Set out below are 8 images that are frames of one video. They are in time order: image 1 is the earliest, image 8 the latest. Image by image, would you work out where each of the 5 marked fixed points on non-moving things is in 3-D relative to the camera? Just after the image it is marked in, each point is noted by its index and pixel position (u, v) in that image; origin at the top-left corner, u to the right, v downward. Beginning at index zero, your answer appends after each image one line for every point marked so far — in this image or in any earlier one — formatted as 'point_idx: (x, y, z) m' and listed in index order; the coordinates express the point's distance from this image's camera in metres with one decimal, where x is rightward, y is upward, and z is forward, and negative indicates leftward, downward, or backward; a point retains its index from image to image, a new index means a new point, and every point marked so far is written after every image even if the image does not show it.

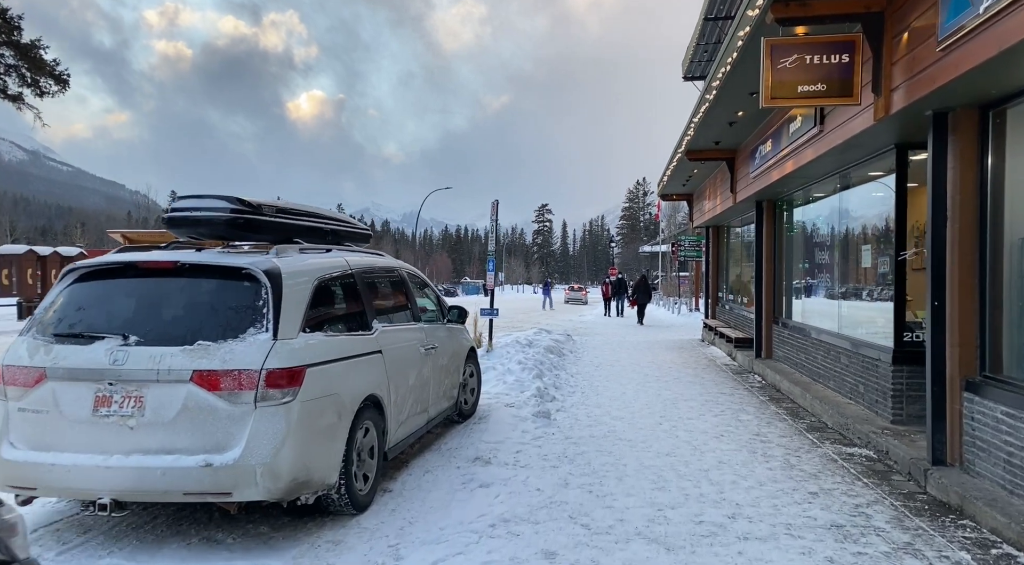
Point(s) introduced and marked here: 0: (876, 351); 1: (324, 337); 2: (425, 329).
0: (+3.9, -0.7, +7.1) m
1: (-1.3, -0.4, +4.5) m
2: (-0.8, -0.4, +6.3) m
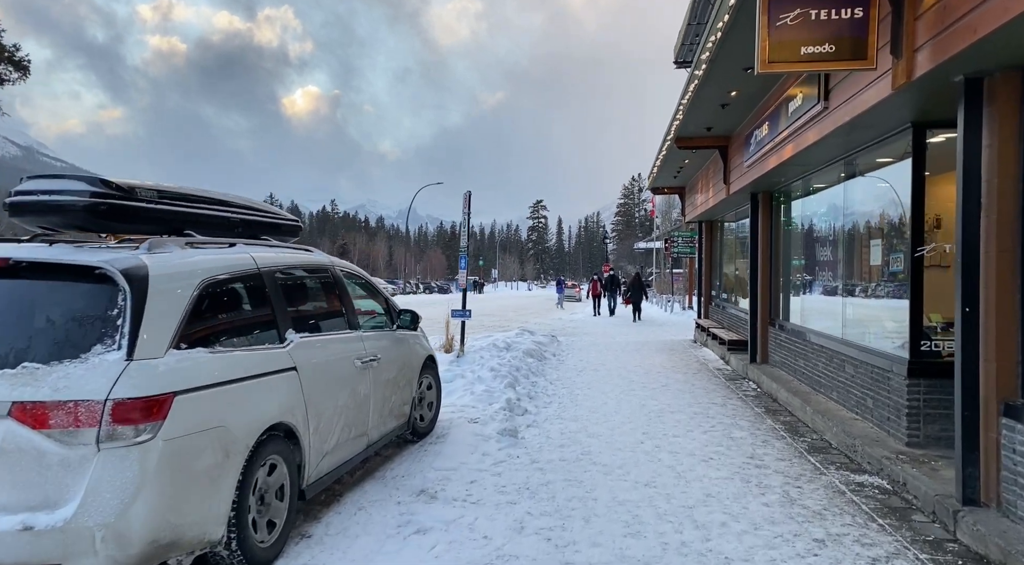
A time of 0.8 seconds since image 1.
0: (+3.5, -0.7, +6.2) m
1: (-1.6, -0.4, +3.6) m
2: (-1.2, -0.4, +5.4) m
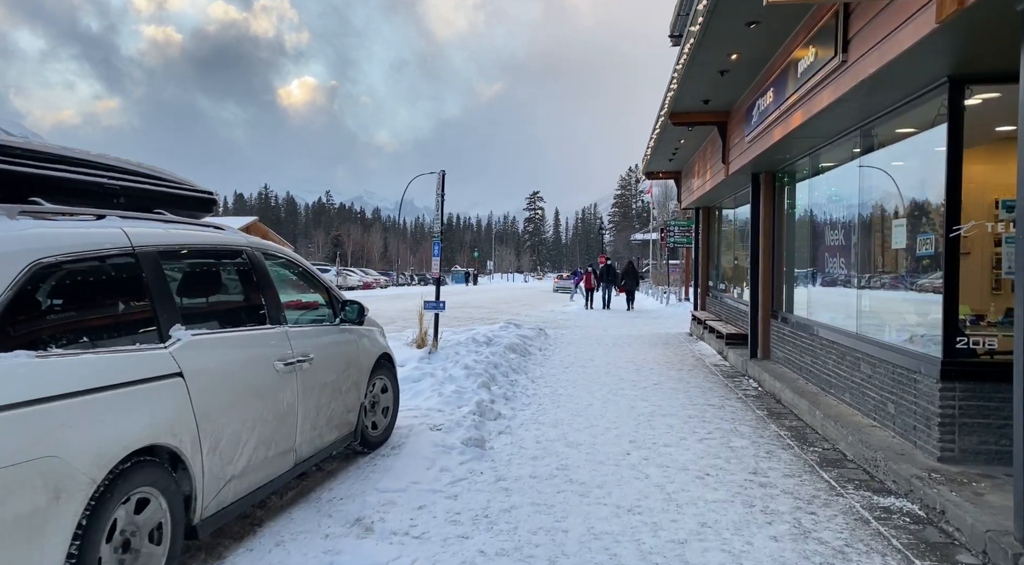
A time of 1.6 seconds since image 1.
0: (+3.2, -0.6, +5.4) m
1: (-1.9, -0.3, +2.7) m
2: (-1.5, -0.3, +4.5) m
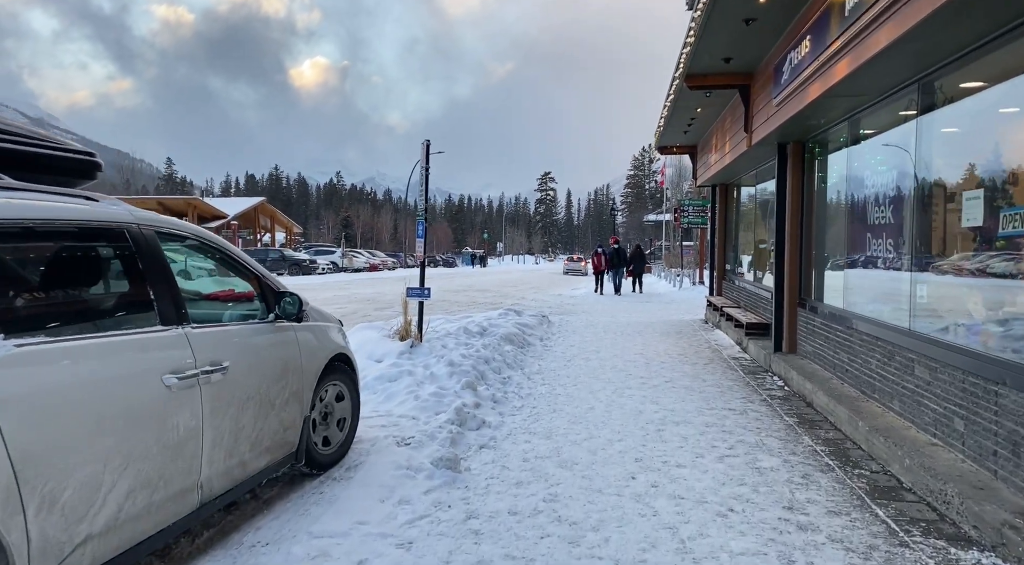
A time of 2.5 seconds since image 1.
0: (+3.1, -0.5, +4.3) m
1: (-2.1, -0.3, +1.7) m
2: (-1.6, -0.3, +3.5) m
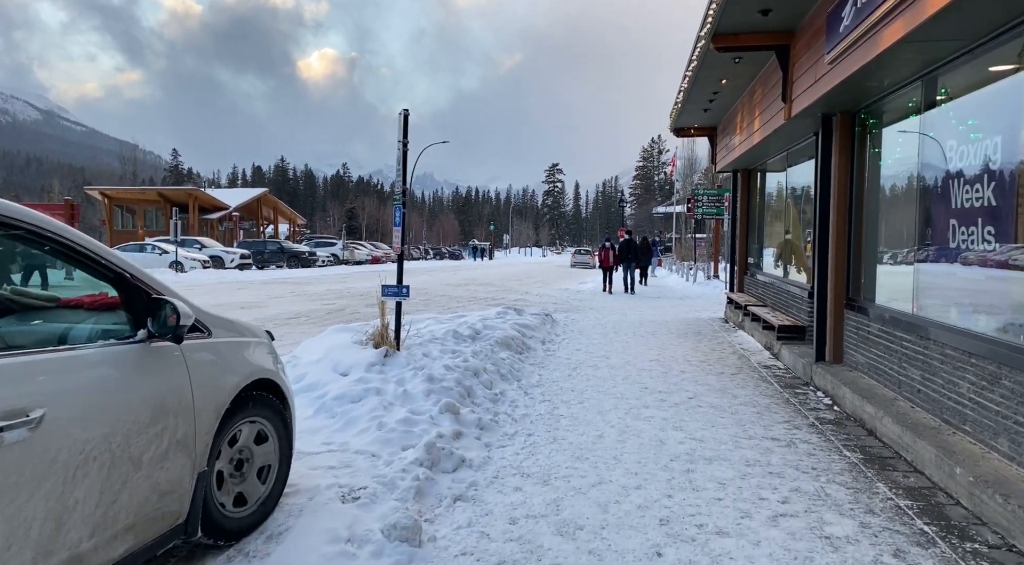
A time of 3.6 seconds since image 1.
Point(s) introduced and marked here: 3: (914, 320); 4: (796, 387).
0: (+2.9, -0.6, +2.9) m
1: (-2.2, -0.3, +0.4) m
2: (-1.8, -0.3, +2.2) m
3: (+3.4, -0.3, +5.6) m
4: (+3.1, -1.1, +7.3) m
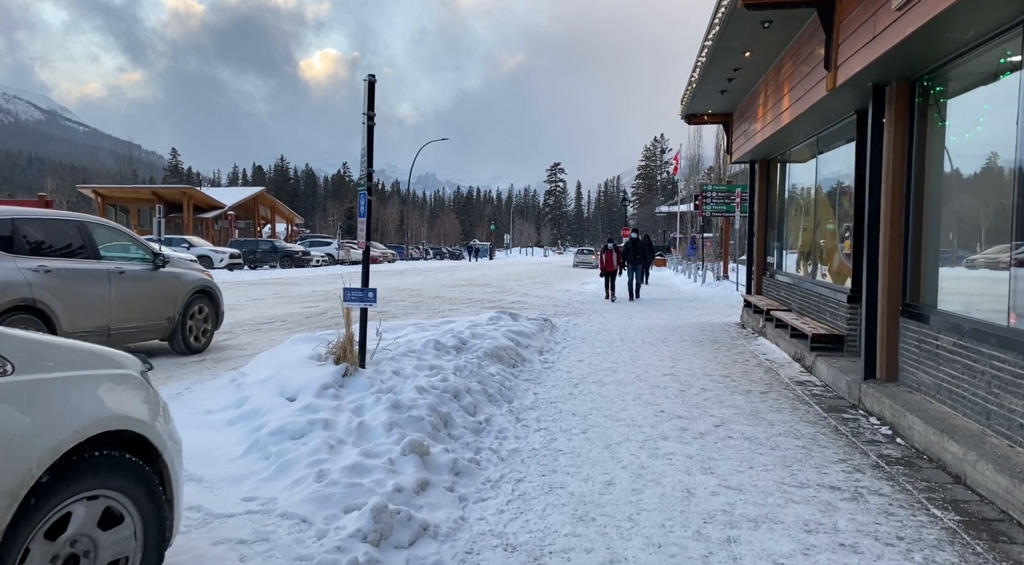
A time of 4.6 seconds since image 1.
0: (+2.8, -0.6, +1.7) m
1: (-2.4, -0.3, -0.8) m
2: (-1.9, -0.3, +1.0) m
3: (+3.3, -0.3, +4.4) m
4: (+3.0, -1.2, +6.1) m
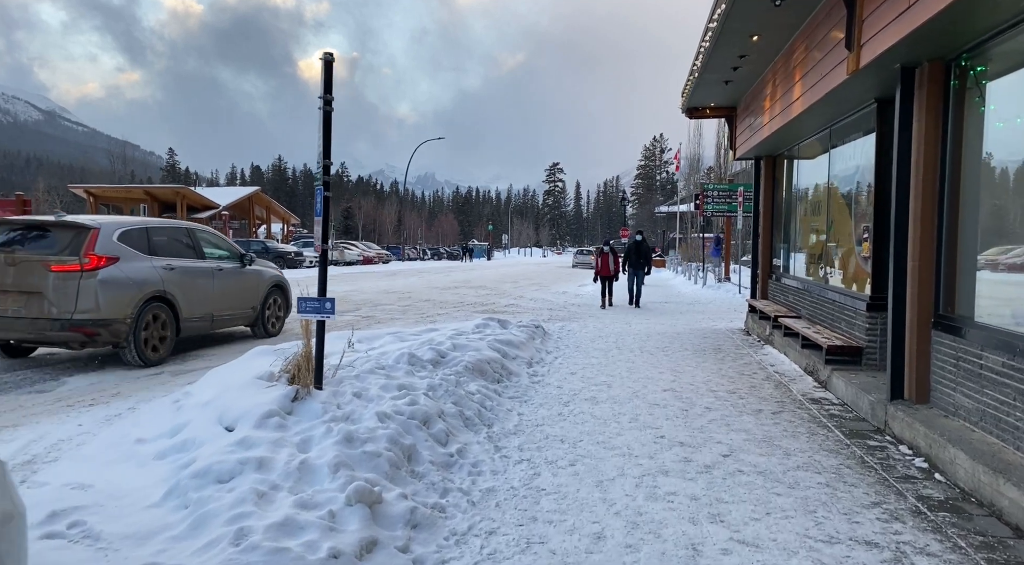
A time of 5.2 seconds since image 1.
0: (+2.7, -0.6, +1.0) m
1: (-2.5, -0.4, -1.6) m
2: (-2.0, -0.4, +0.3) m
3: (+3.1, -0.4, +3.6) m
4: (+2.8, -1.2, +5.3) m
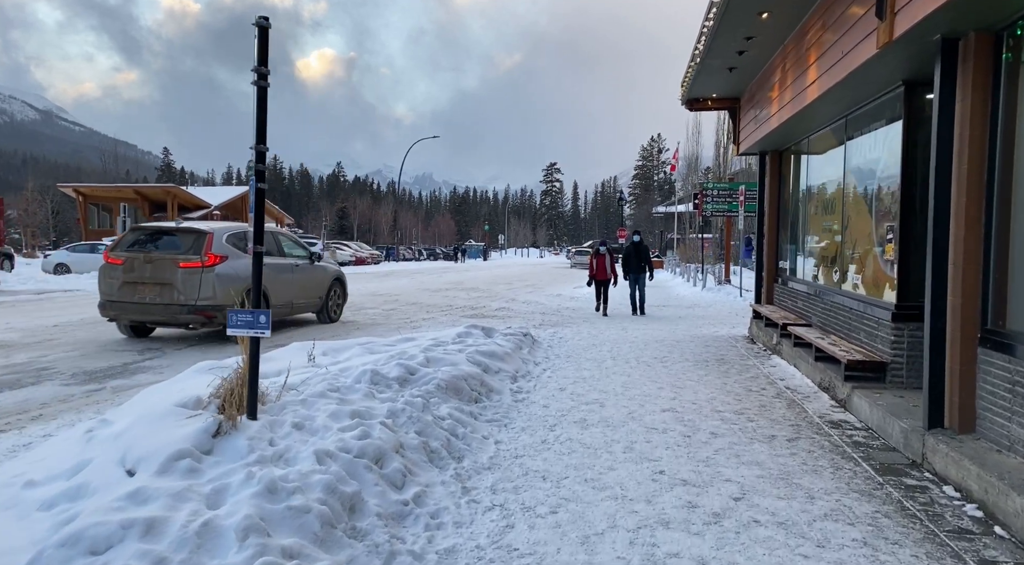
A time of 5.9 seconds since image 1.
0: (+2.5, -0.7, +0.2) m
1: (-2.7, -0.5, -2.4) m
2: (-2.2, -0.4, -0.5) m
3: (+2.9, -0.5, +2.8) m
4: (+2.7, -1.3, +4.5) m
